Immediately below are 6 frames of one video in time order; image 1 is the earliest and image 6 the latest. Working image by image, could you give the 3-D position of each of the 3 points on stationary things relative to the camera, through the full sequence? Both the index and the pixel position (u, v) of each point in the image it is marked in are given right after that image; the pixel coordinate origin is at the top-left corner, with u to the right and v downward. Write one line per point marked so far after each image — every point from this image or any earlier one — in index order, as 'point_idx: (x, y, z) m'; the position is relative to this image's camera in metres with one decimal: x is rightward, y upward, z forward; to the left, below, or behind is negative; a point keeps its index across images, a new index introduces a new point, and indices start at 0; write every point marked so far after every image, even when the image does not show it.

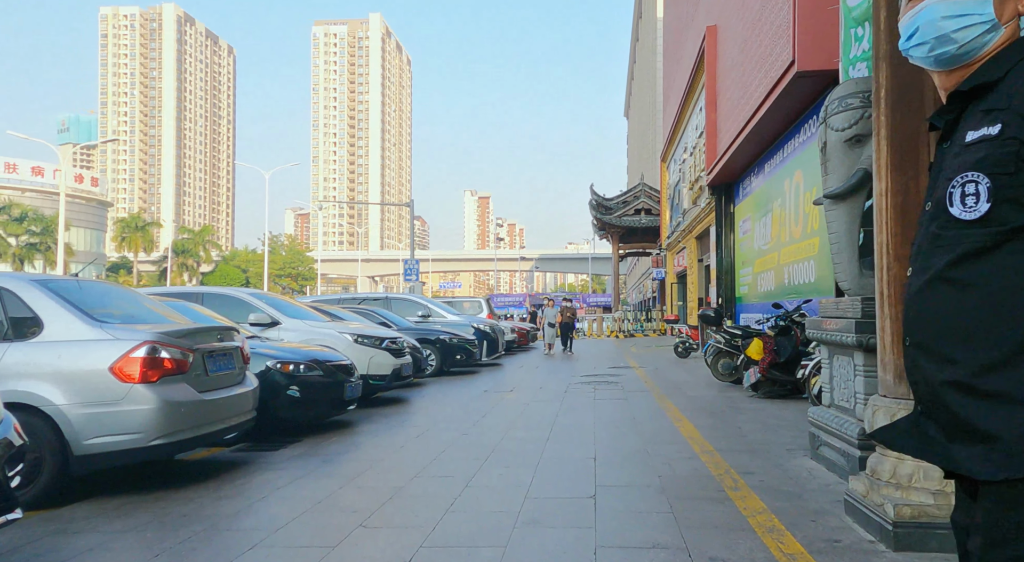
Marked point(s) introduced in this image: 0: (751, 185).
0: (+6.1, +2.5, +17.4) m
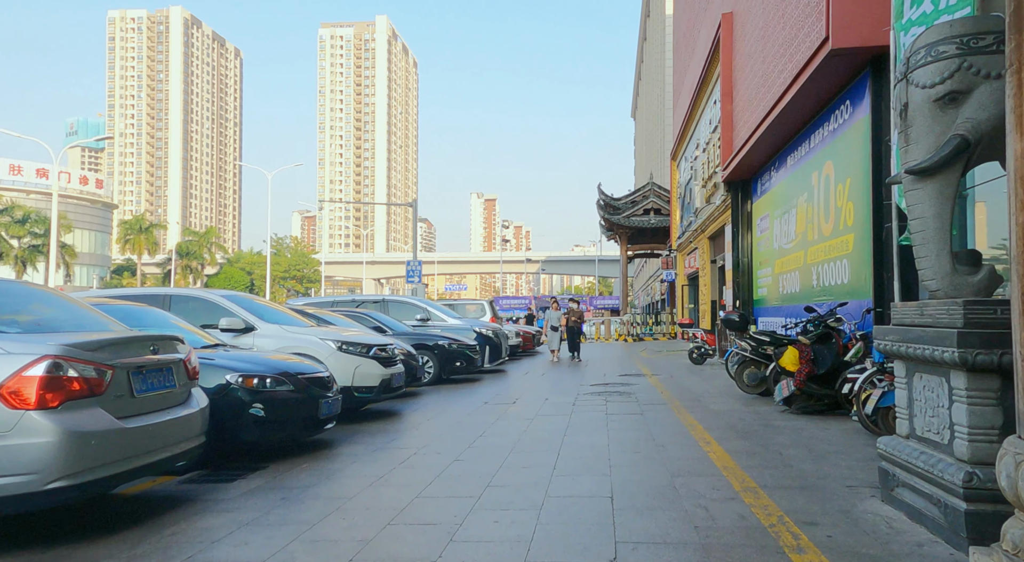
0: (+6.2, +2.5, +16.4) m
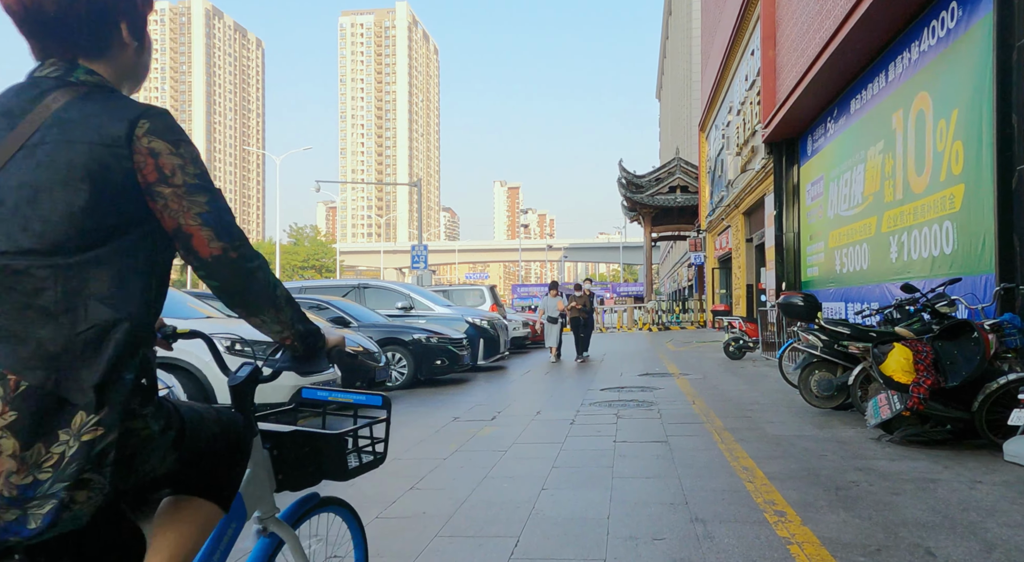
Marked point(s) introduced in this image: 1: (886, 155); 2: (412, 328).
0: (+6.1, +2.9, +13.4) m
1: (+5.5, +1.9, +10.1) m
2: (-1.6, -0.8, +11.2) m
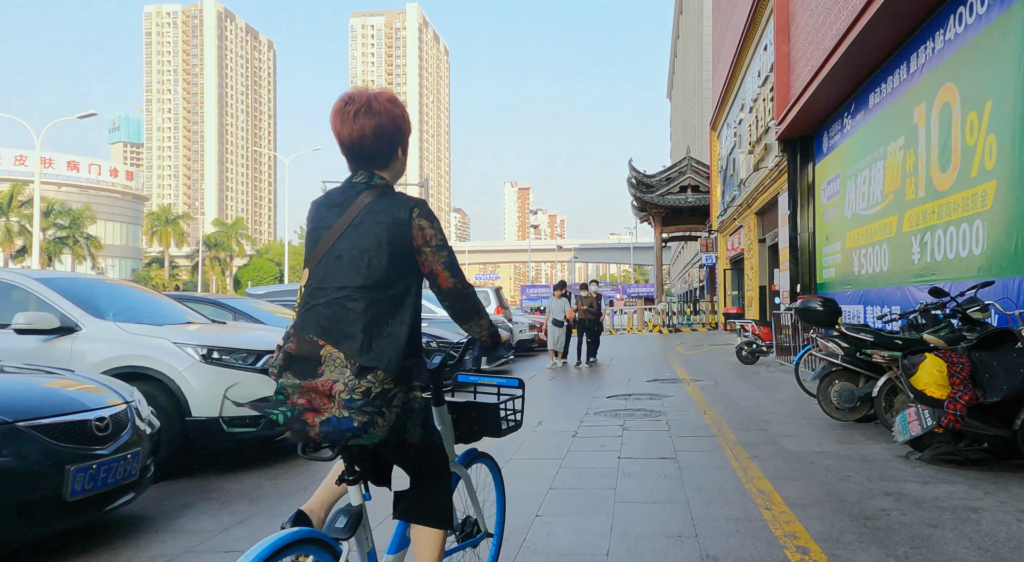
0: (+6.2, +2.9, +12.9) m
1: (+5.5, +1.8, +9.6) m
2: (-1.6, -0.8, +10.9) m
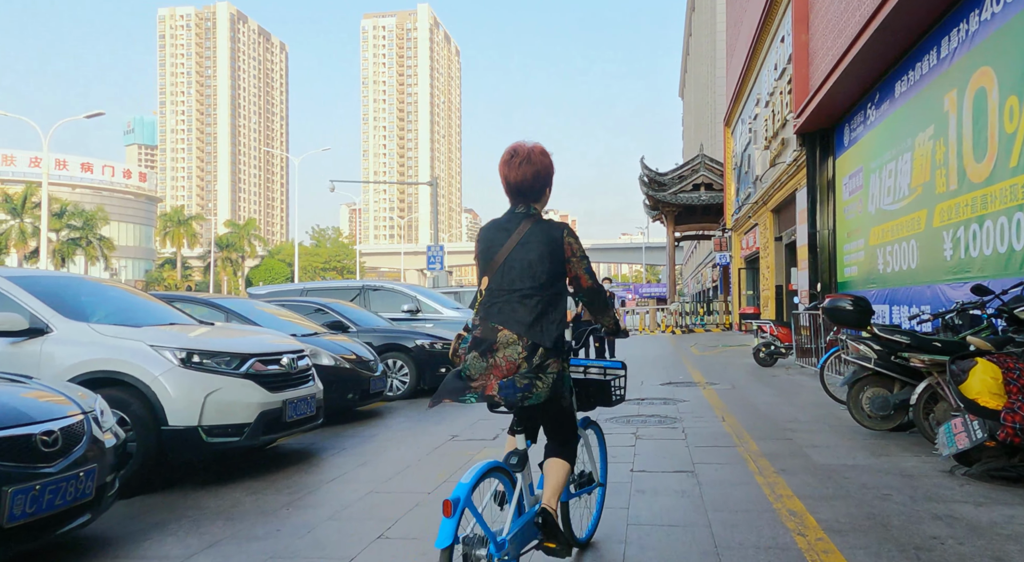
0: (+6.4, +2.9, +12.3) m
1: (+5.6, +1.8, +9.1) m
2: (-1.5, -0.8, +10.4) m
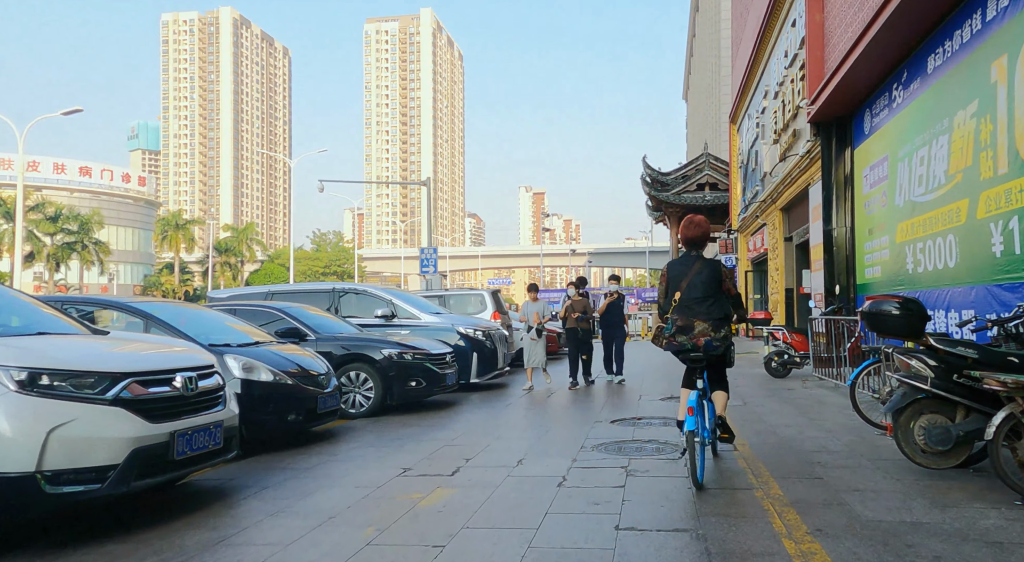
0: (+6.1, +2.9, +11.1) m
1: (+5.3, +1.8, +7.8) m
2: (-1.8, -0.8, +9.2) m
